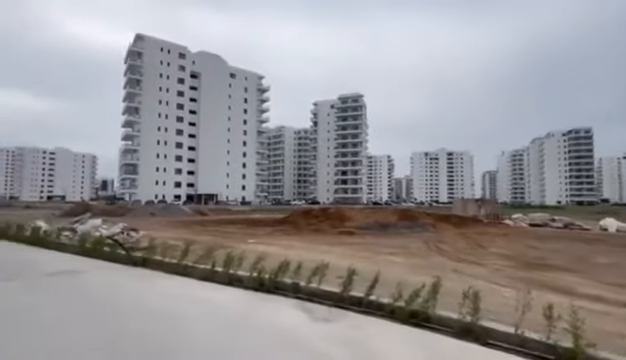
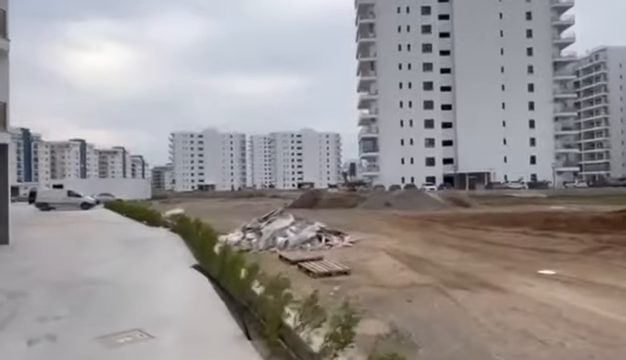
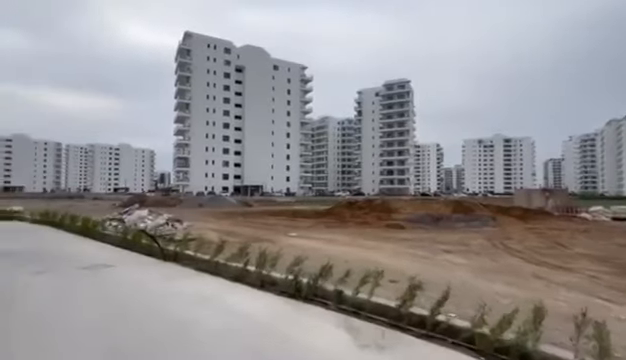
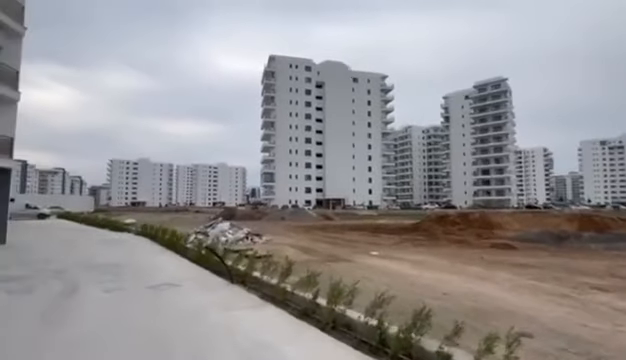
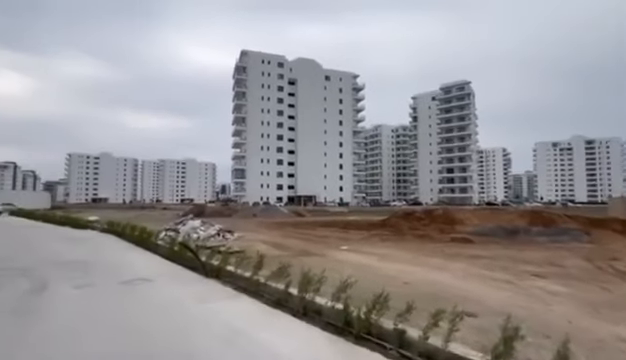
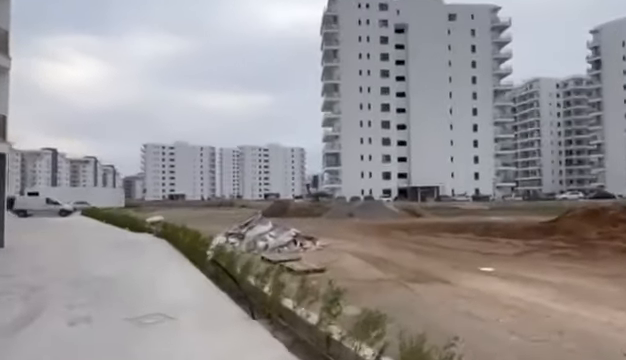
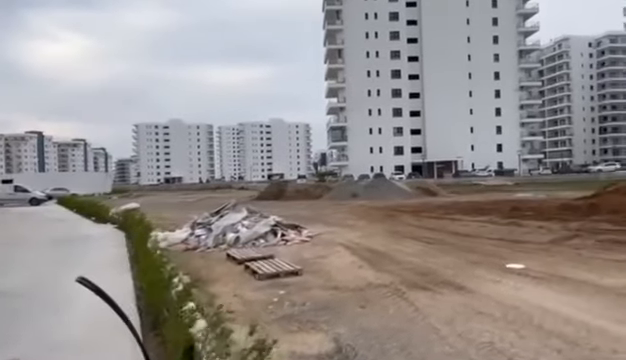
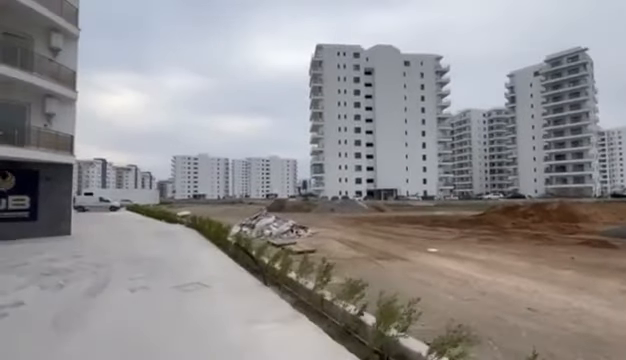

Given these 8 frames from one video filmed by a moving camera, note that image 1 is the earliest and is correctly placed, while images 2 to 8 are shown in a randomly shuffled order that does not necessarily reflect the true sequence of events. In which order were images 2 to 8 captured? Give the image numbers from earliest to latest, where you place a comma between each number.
3, 5, 4, 8, 6, 2, 7
